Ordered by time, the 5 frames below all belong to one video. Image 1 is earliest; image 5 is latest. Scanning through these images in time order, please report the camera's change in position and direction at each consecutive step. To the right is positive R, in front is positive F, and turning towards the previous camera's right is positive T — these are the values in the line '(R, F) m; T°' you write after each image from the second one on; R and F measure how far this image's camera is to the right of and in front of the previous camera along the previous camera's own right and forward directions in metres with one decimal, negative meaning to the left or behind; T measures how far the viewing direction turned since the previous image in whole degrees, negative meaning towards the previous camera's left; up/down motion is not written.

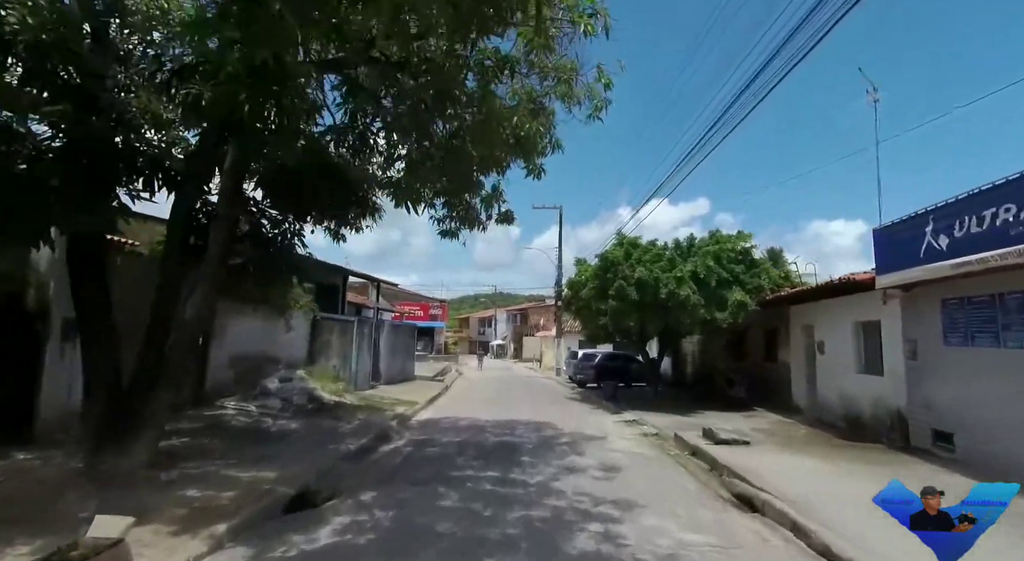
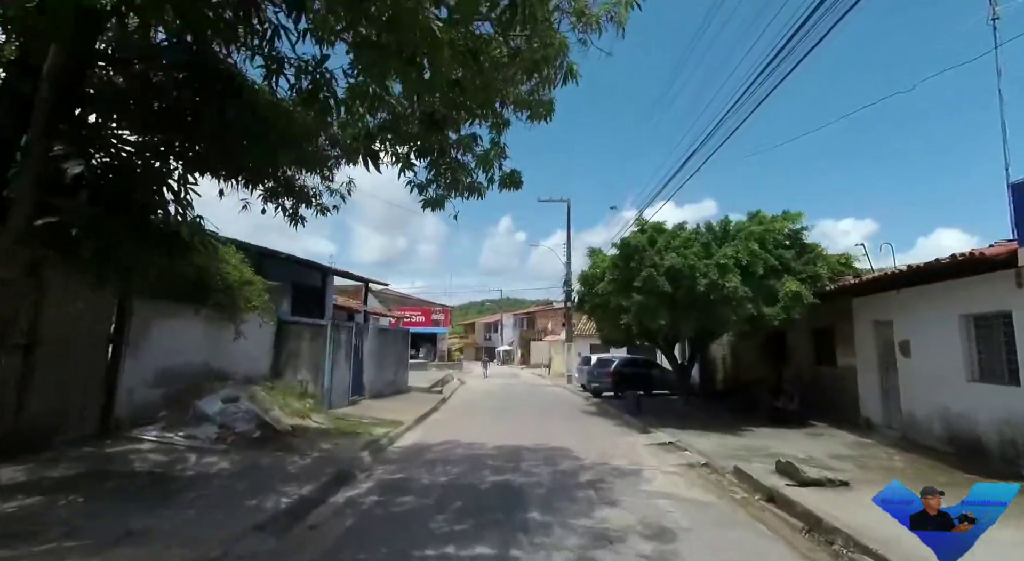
(+0.1, +2.5) m; -1°
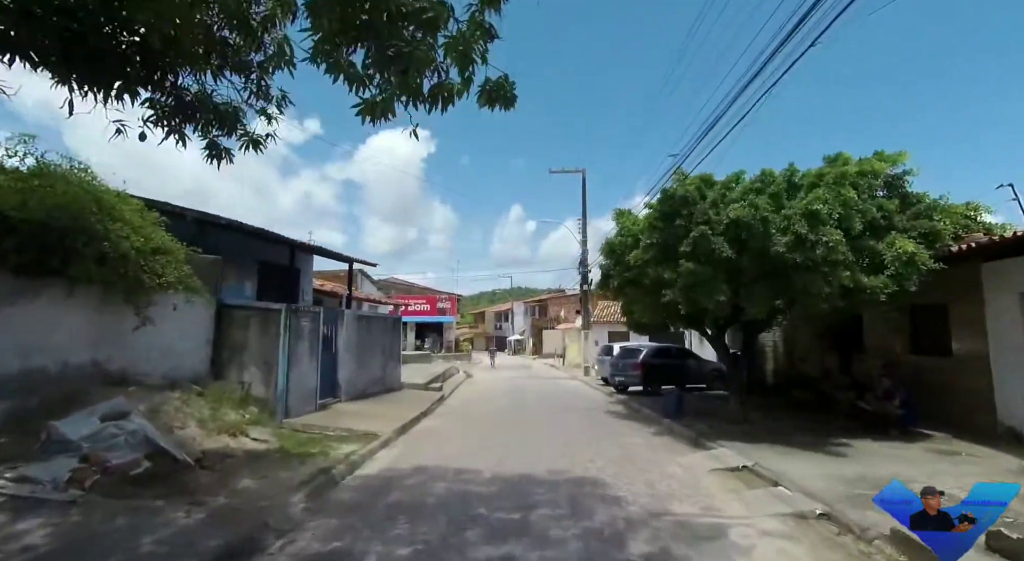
(+0.1, +3.0) m; -1°
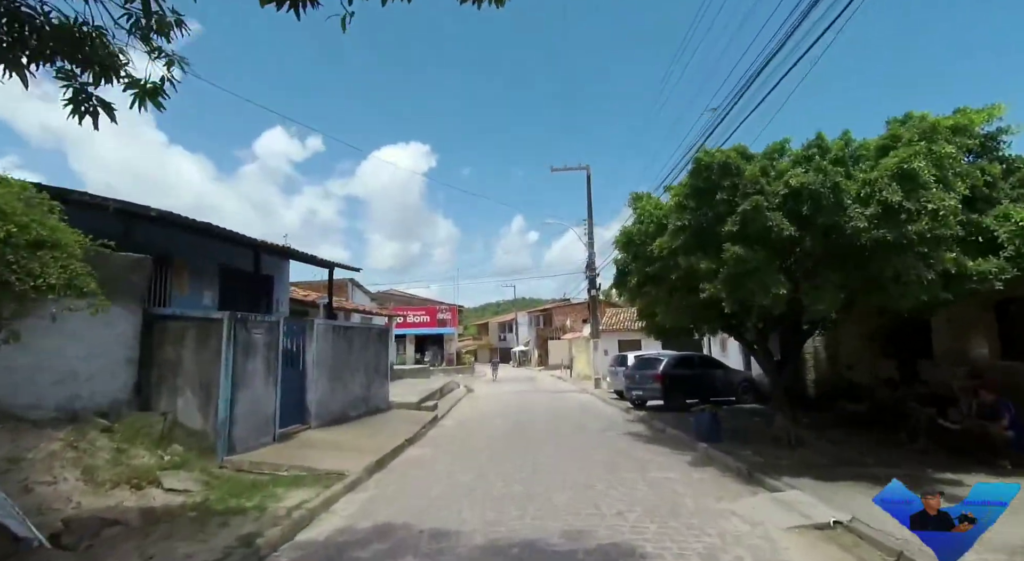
(+0.1, +2.0) m; 0°
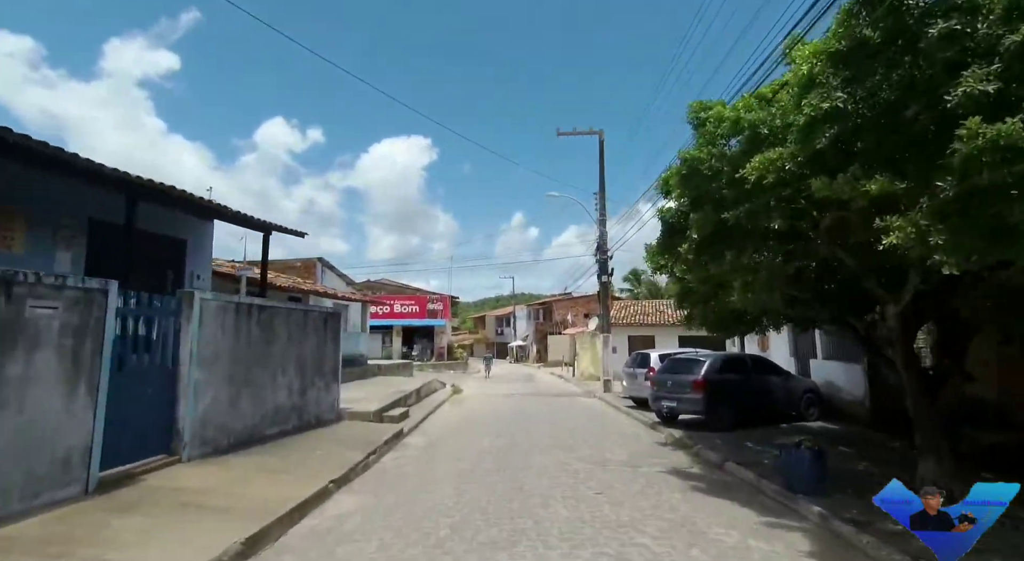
(+0.1, +3.9) m; 0°
